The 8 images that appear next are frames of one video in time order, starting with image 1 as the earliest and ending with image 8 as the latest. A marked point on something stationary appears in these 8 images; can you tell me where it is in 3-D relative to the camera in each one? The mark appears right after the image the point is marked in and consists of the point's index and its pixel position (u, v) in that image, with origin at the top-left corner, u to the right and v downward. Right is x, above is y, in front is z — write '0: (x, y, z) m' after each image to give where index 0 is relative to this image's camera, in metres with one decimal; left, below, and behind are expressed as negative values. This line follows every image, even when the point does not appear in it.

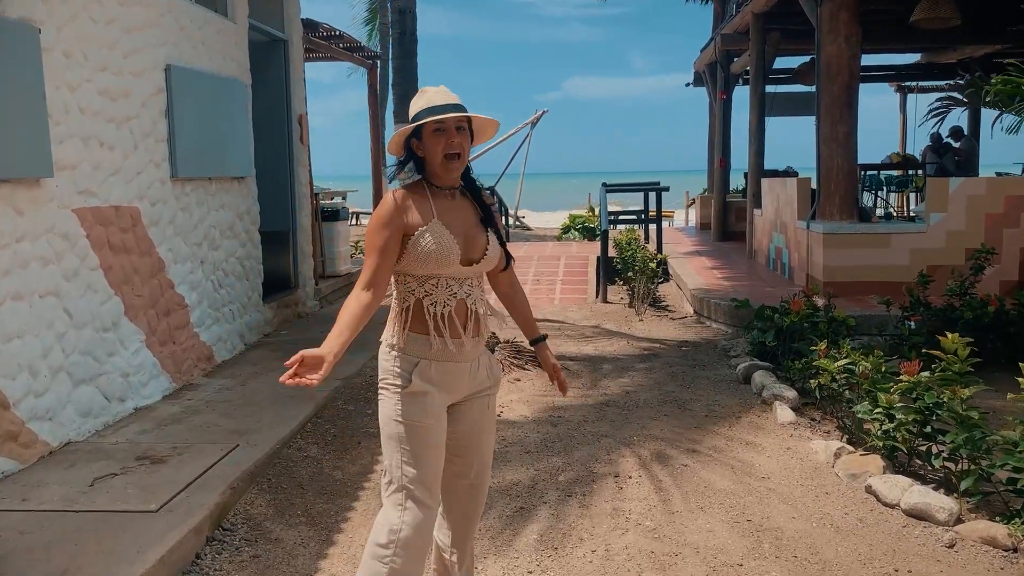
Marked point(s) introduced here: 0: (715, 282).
0: (+1.9, +0.1, +8.5) m
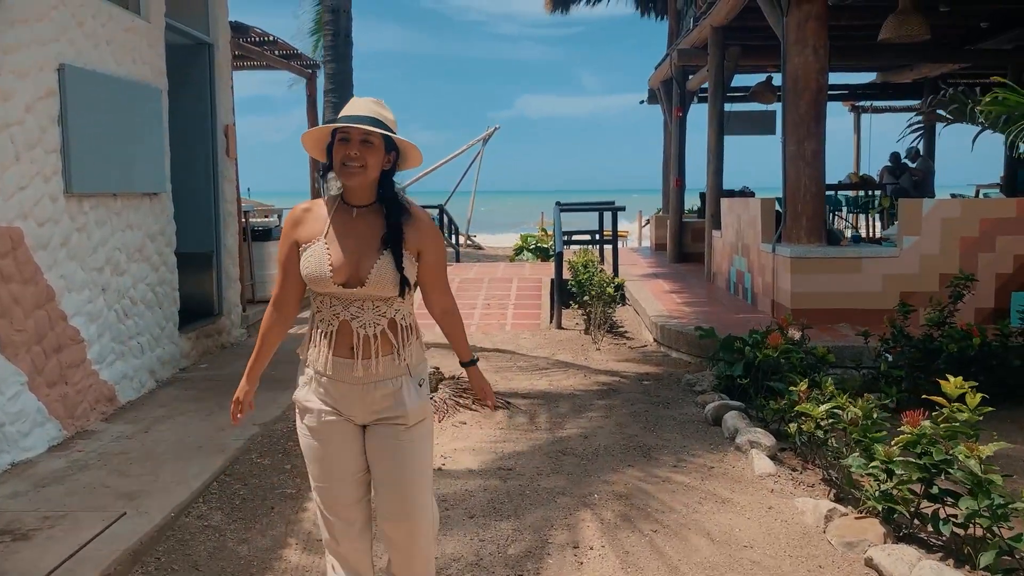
0: (+1.5, -0.2, +8.0) m
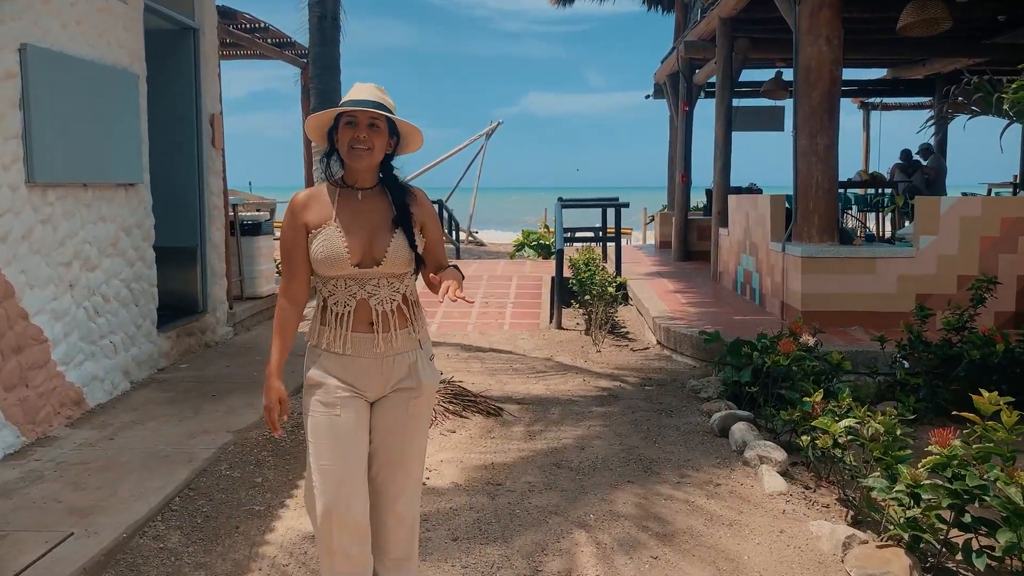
0: (+1.4, -0.2, +7.7) m
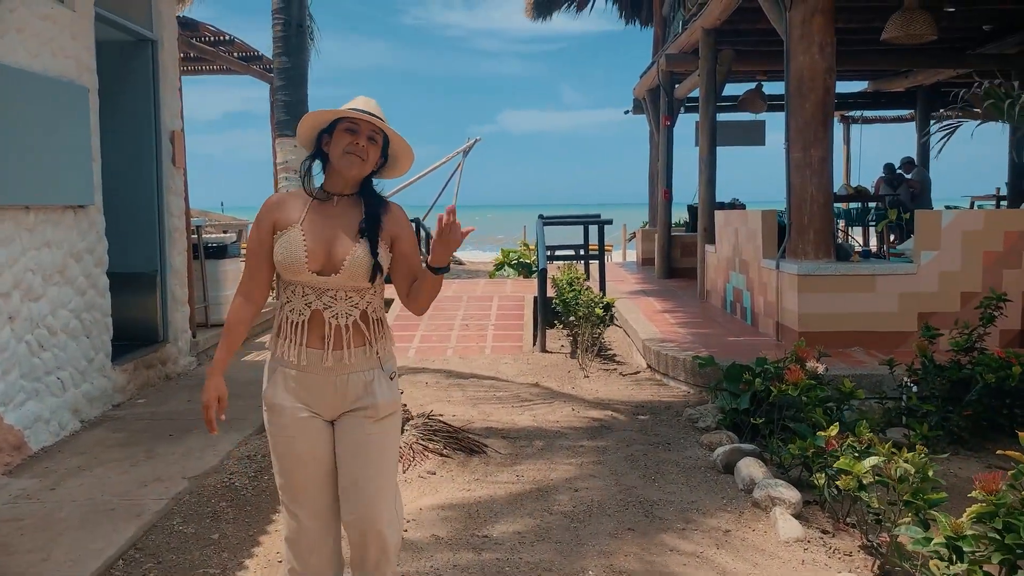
0: (+1.3, -0.3, +7.3) m
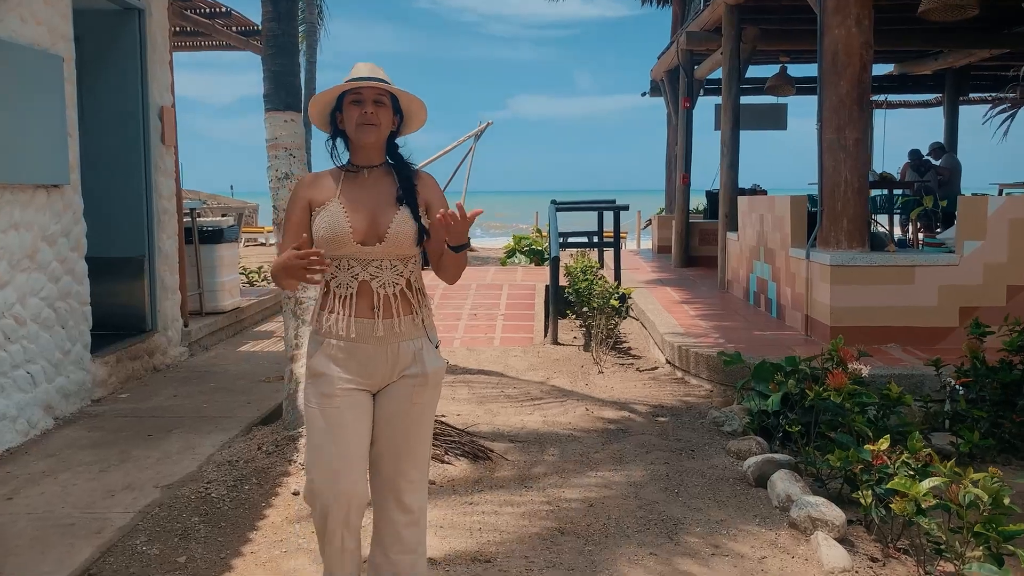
0: (+1.4, -0.3, +6.9) m
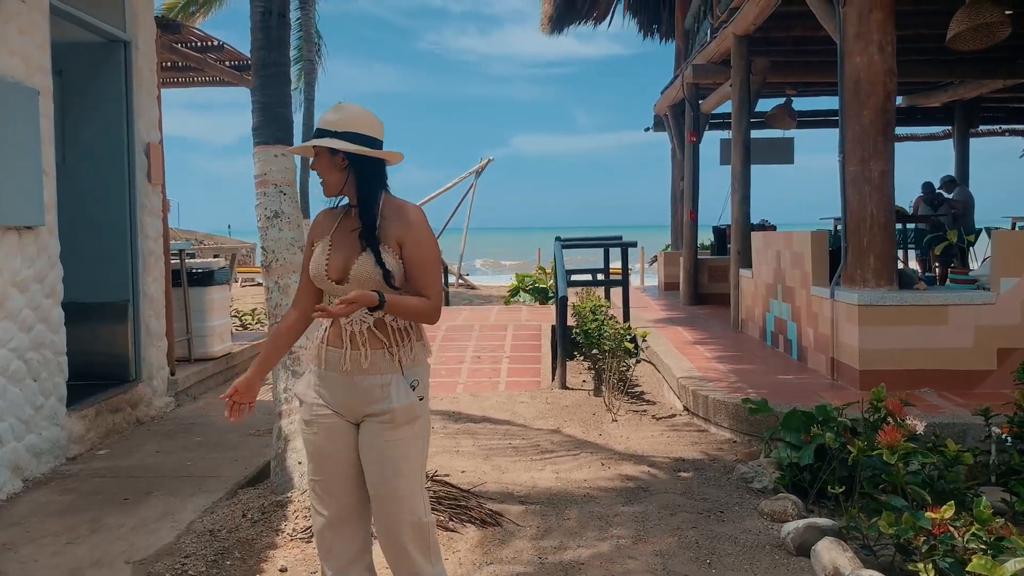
0: (+1.4, -0.6, +6.5) m
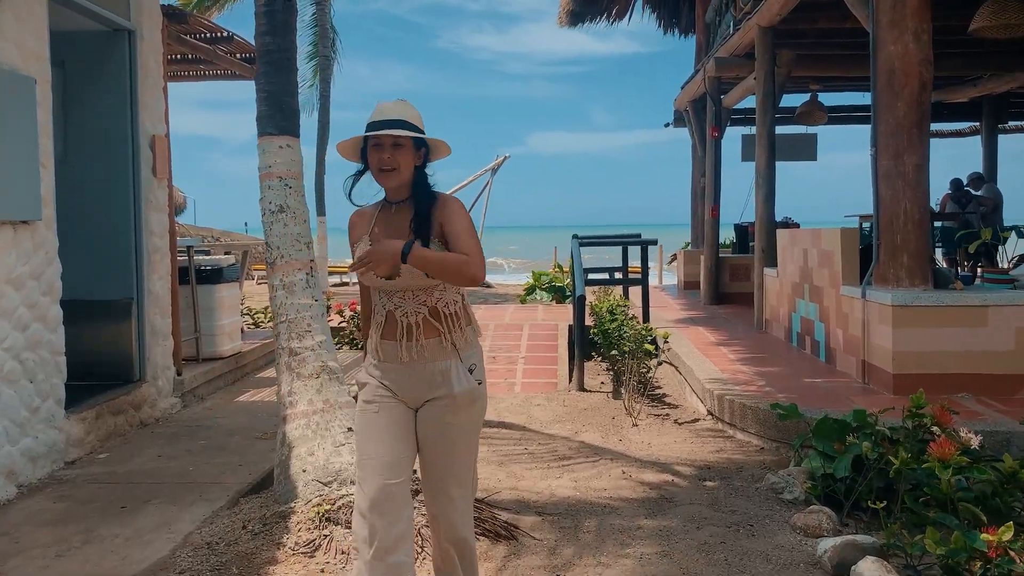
0: (+1.5, -0.6, +6.3) m
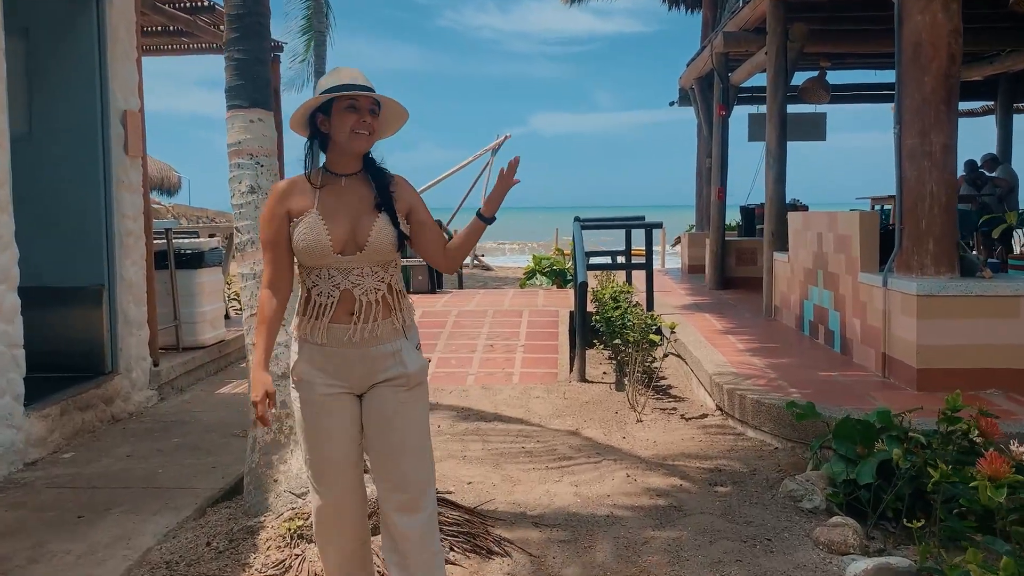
0: (+1.5, -0.5, +6.0) m
